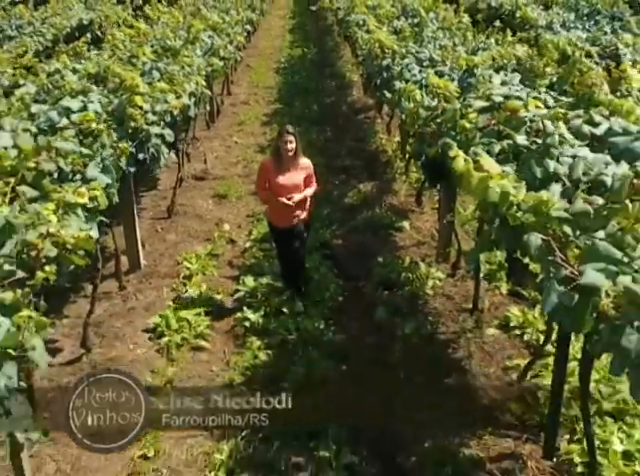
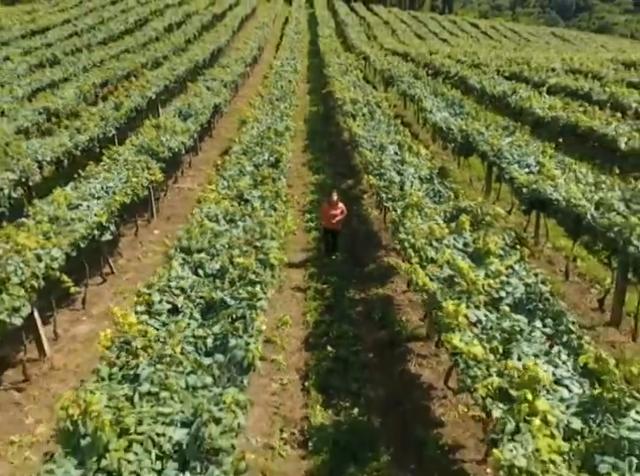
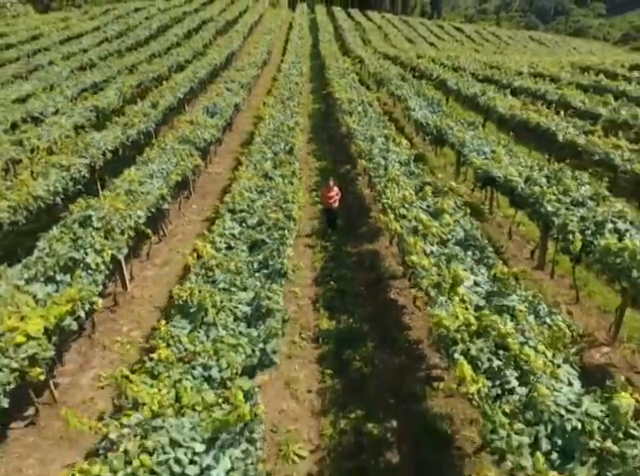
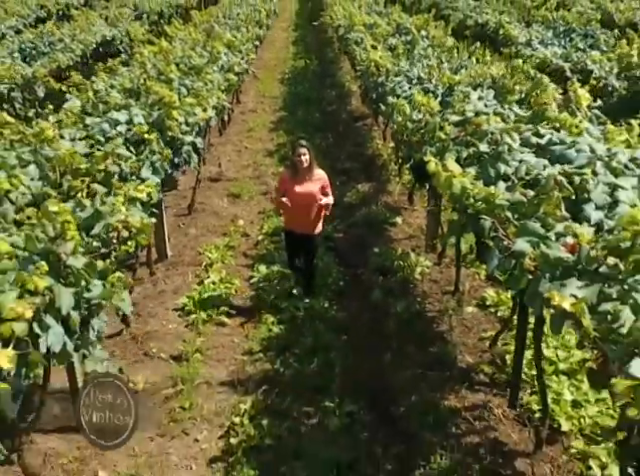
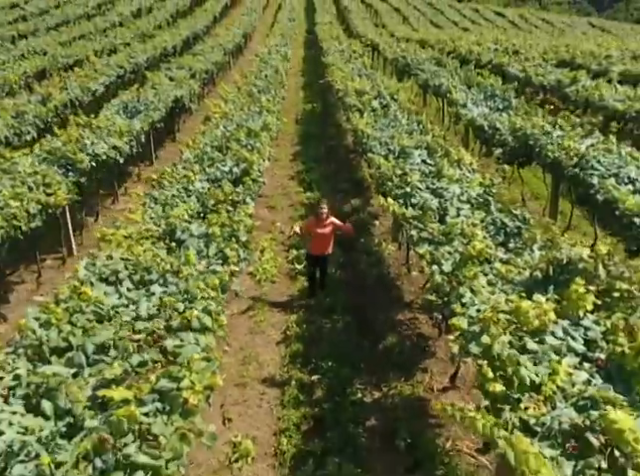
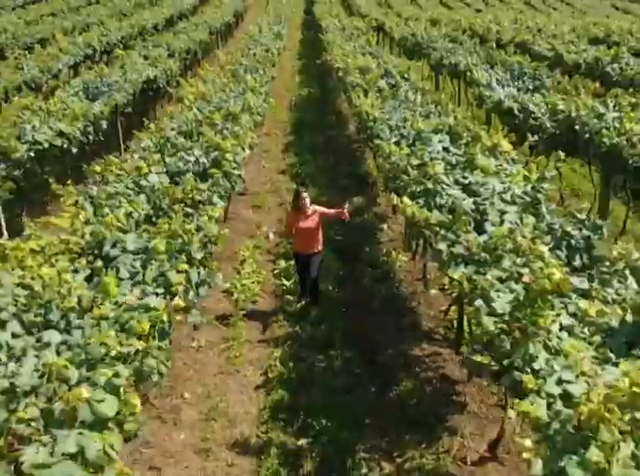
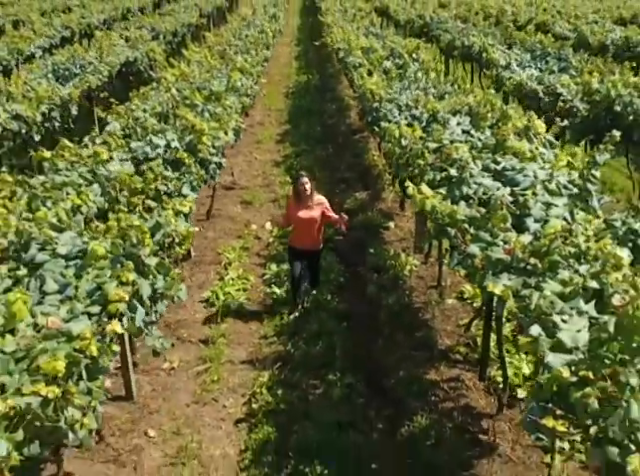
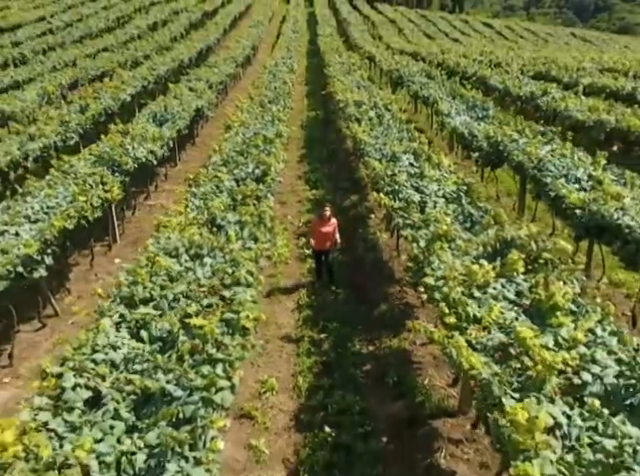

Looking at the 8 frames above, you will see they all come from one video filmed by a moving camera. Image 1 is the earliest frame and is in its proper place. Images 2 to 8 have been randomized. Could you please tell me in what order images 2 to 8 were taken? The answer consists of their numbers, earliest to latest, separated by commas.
4, 7, 6, 5, 8, 2, 3
